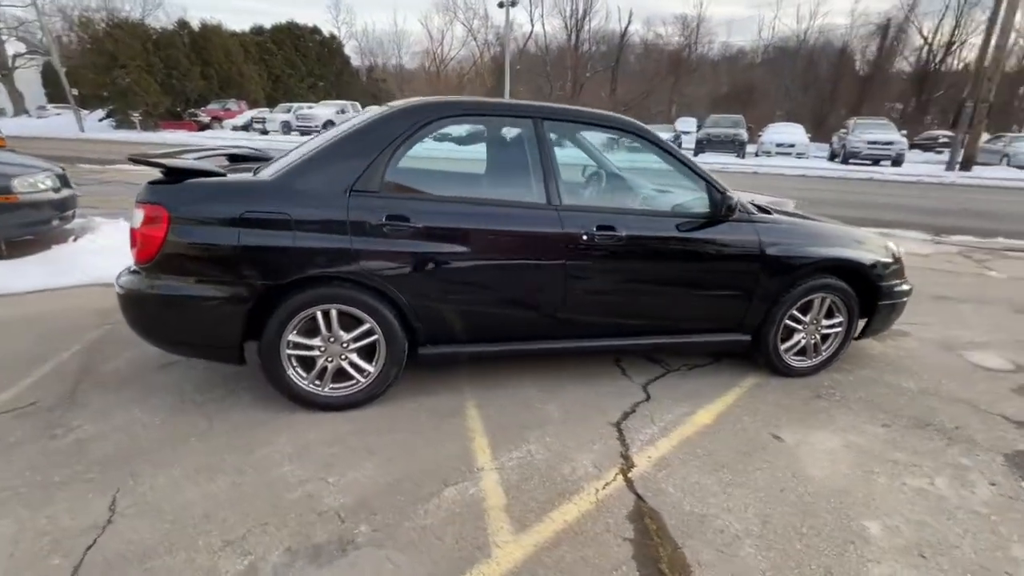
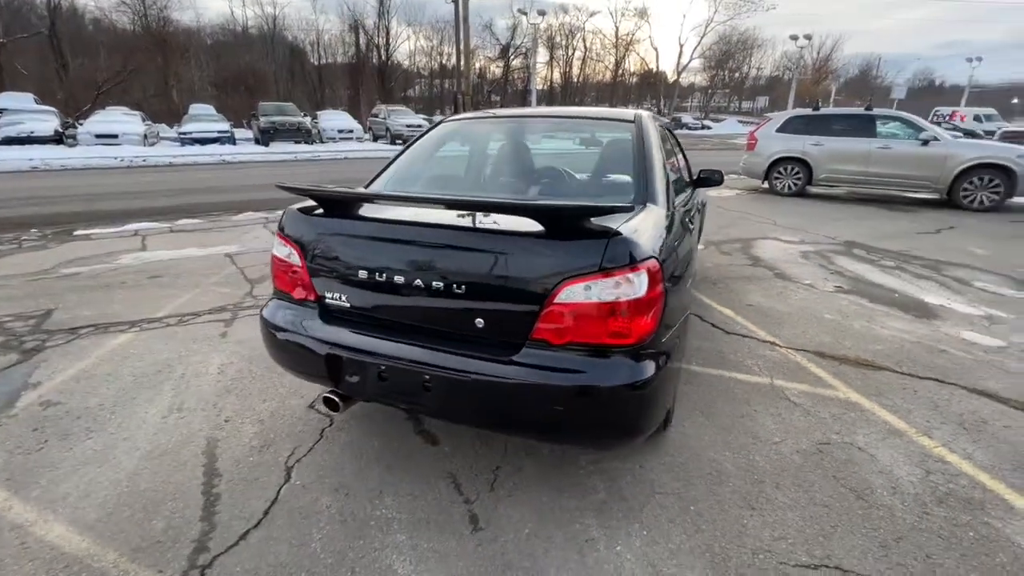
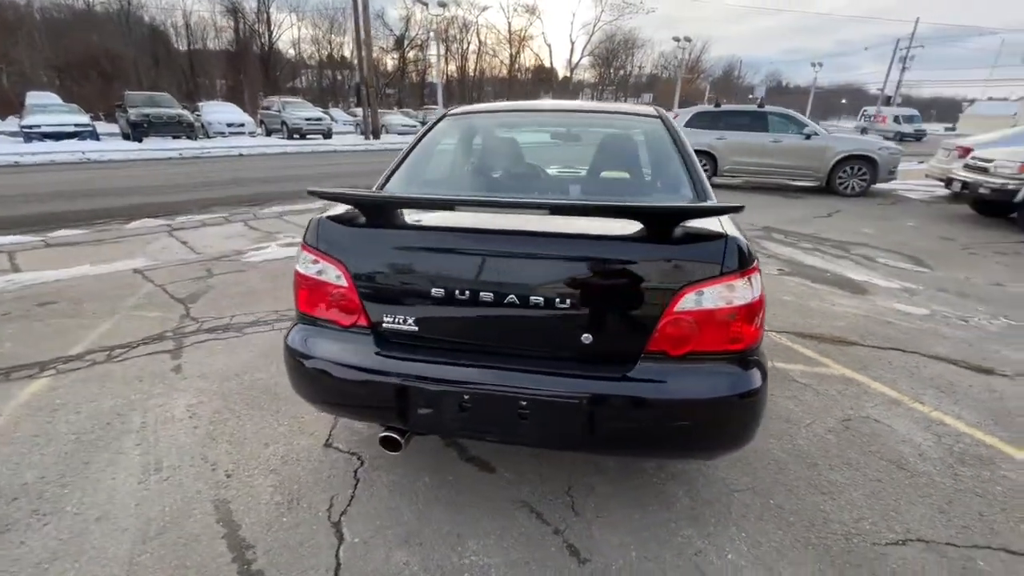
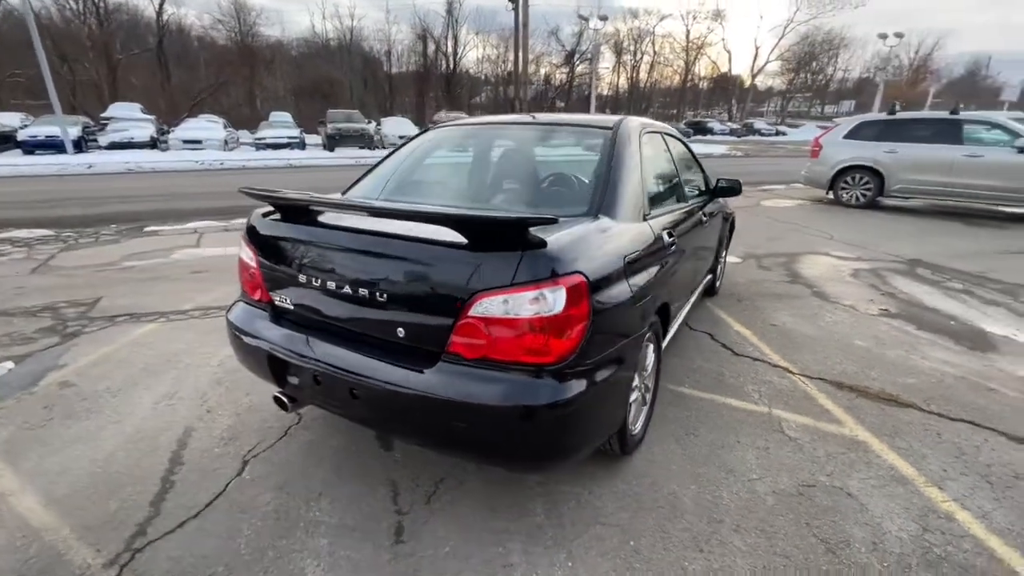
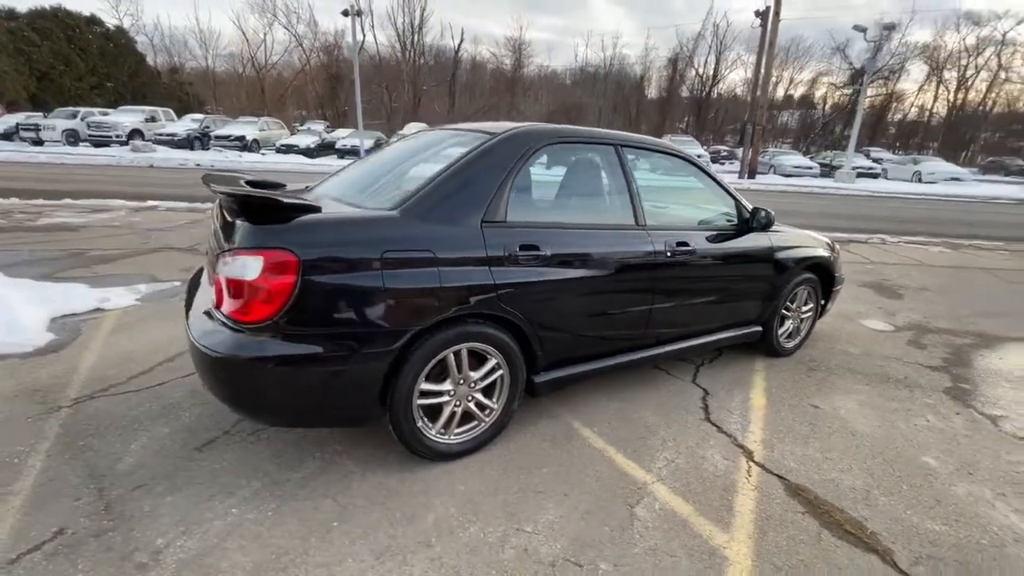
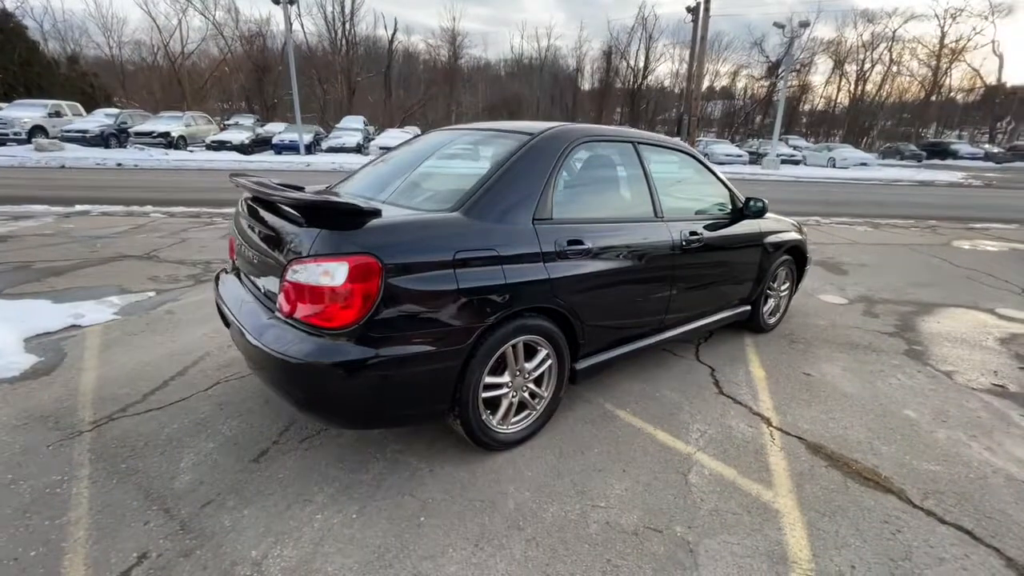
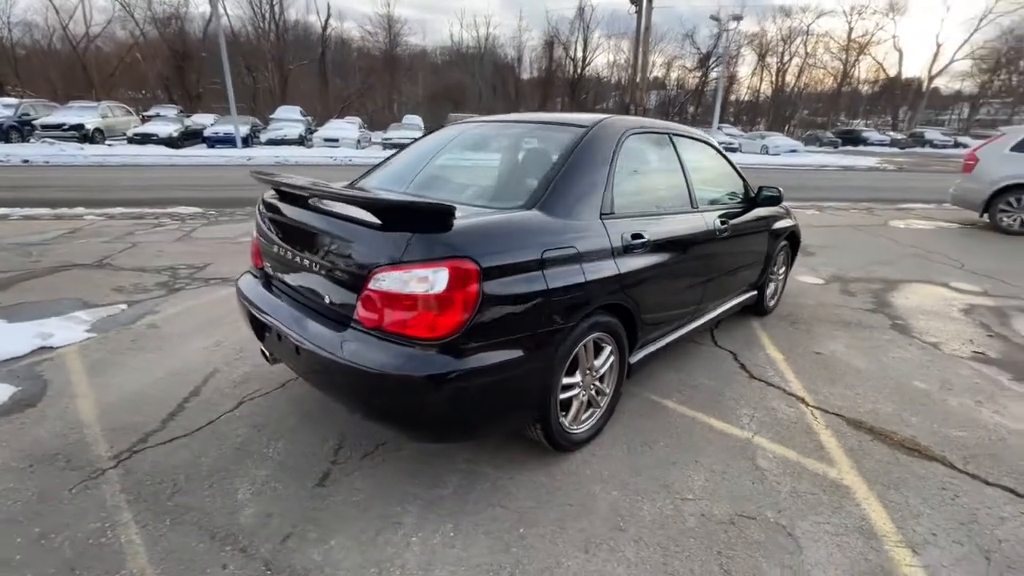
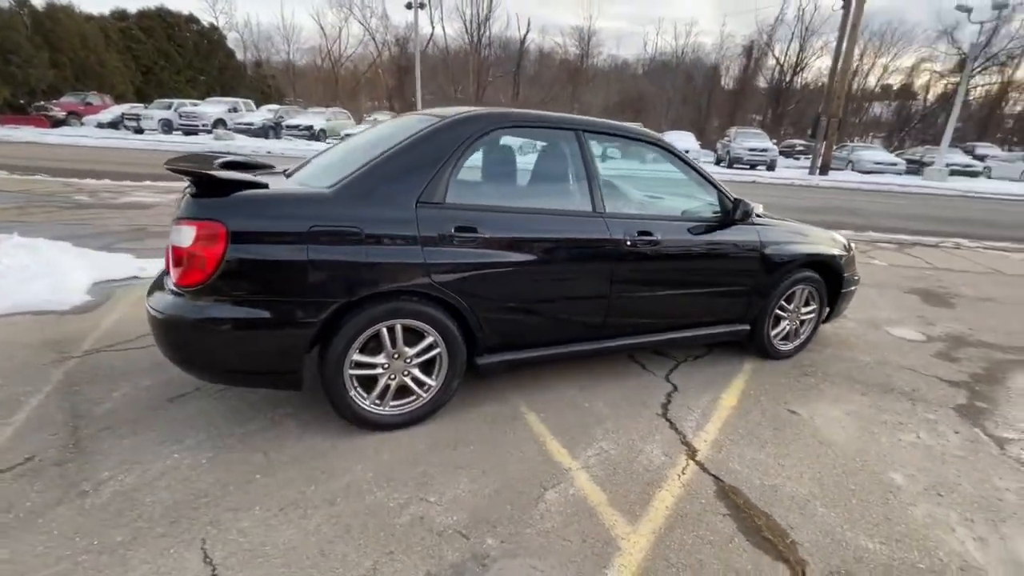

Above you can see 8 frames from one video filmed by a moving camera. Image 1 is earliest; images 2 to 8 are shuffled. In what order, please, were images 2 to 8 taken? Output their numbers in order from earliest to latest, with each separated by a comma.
8, 5, 6, 7, 4, 2, 3
